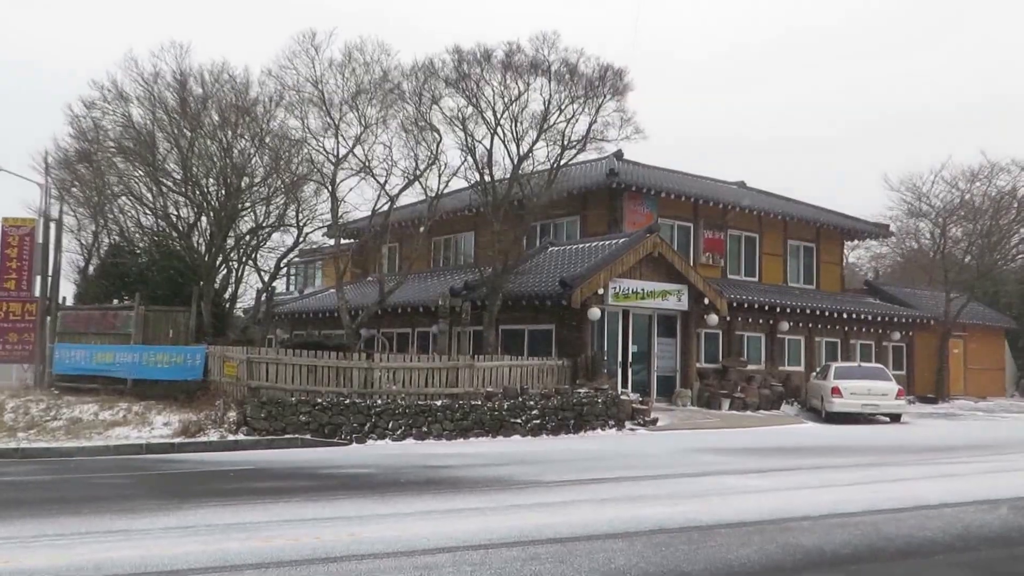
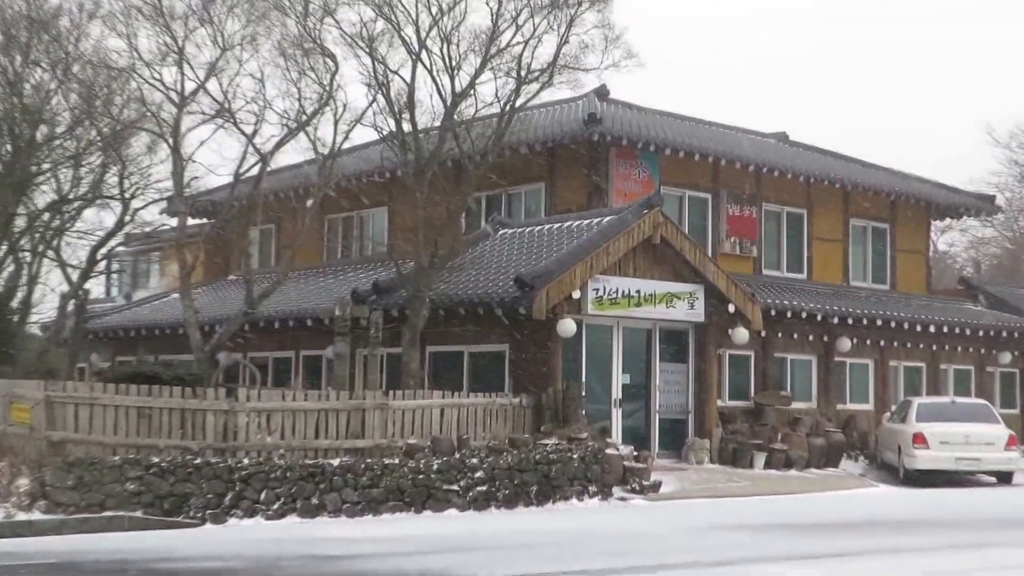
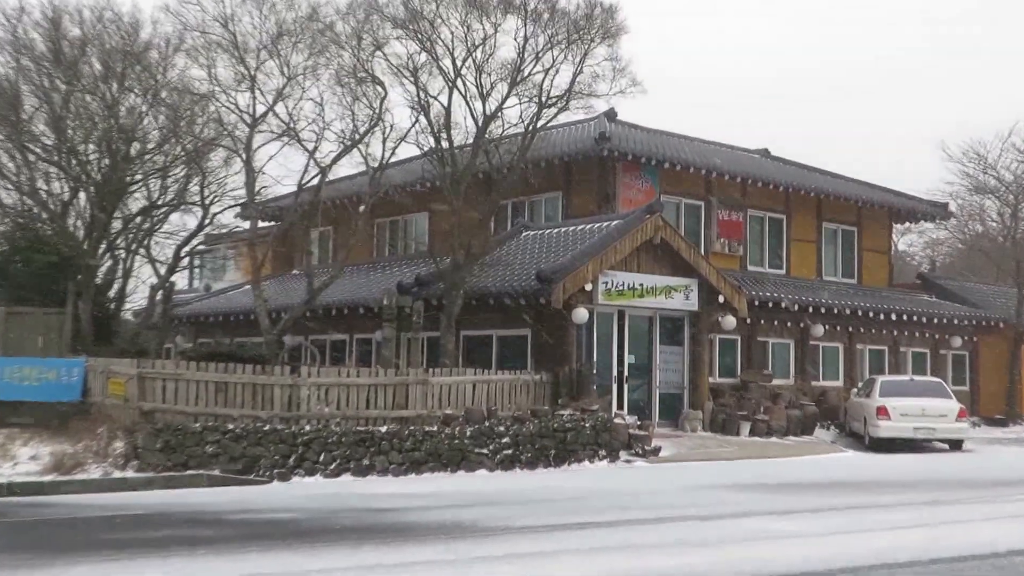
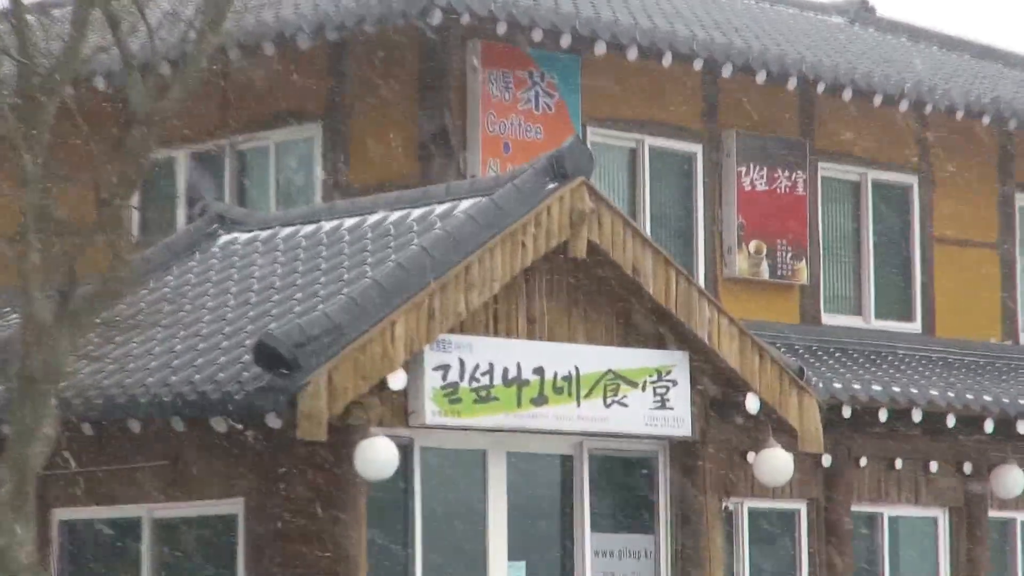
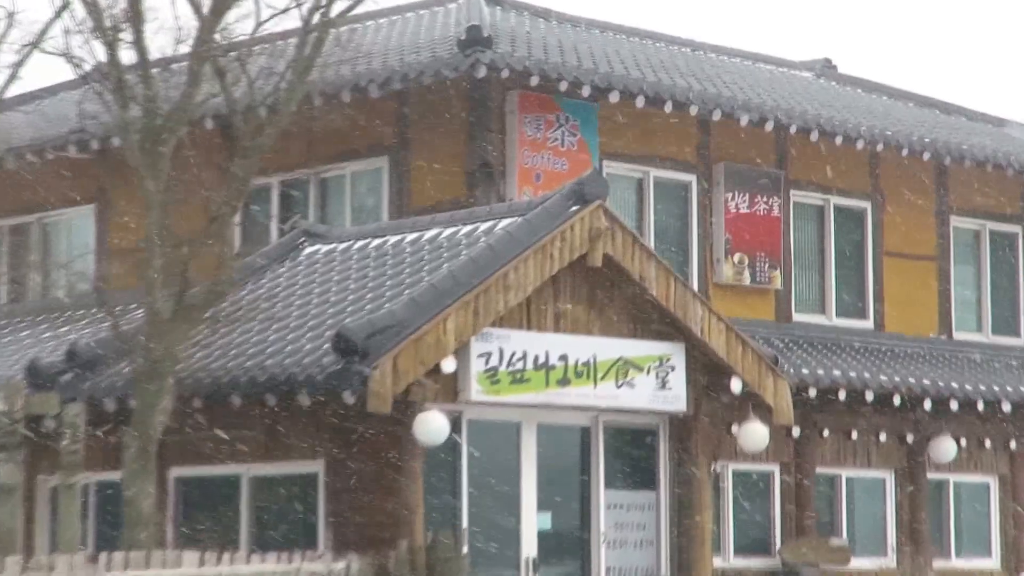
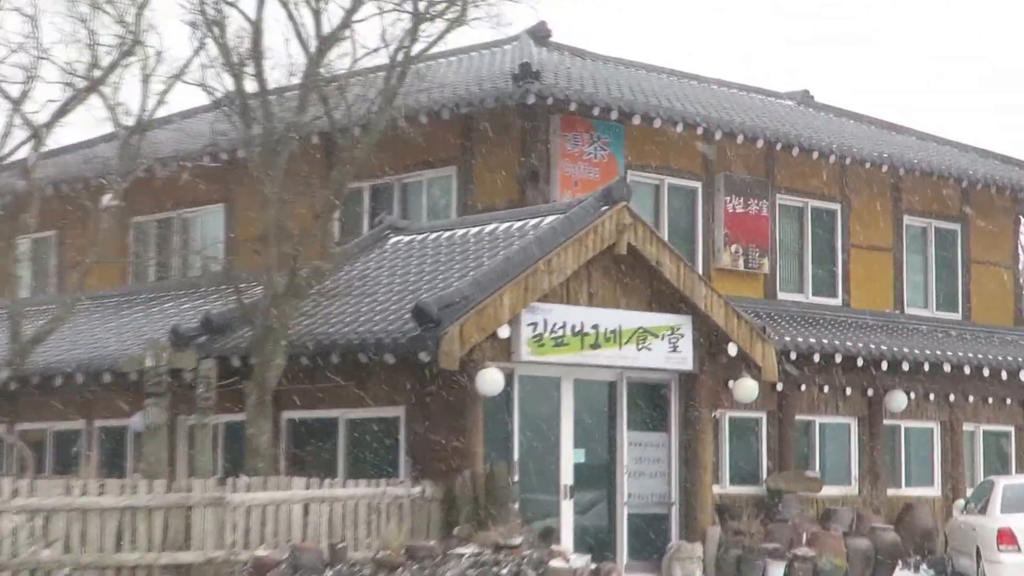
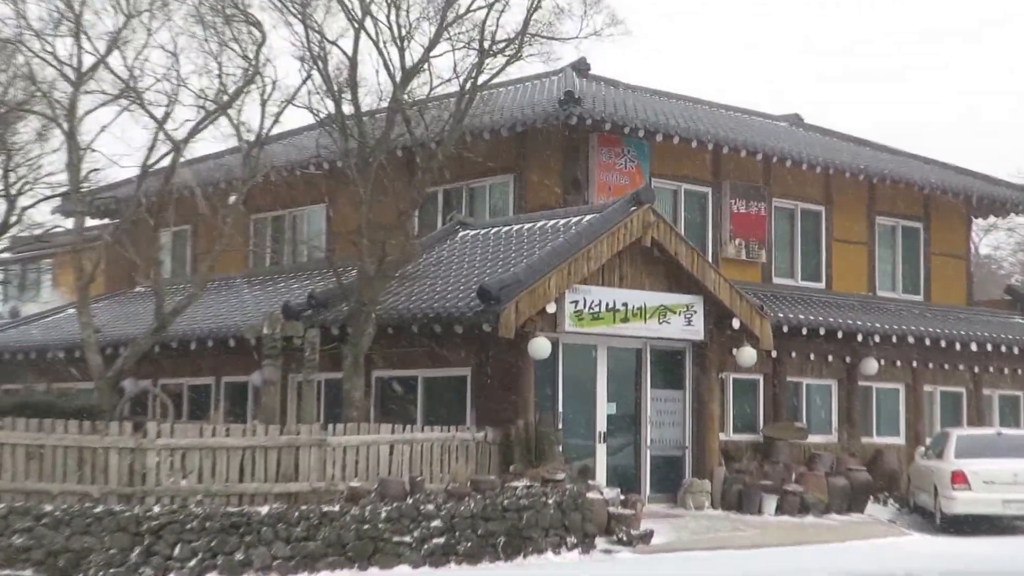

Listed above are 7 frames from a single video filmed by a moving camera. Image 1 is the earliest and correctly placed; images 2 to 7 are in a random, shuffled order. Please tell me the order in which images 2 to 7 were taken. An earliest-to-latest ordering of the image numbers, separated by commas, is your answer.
3, 2, 7, 6, 5, 4
